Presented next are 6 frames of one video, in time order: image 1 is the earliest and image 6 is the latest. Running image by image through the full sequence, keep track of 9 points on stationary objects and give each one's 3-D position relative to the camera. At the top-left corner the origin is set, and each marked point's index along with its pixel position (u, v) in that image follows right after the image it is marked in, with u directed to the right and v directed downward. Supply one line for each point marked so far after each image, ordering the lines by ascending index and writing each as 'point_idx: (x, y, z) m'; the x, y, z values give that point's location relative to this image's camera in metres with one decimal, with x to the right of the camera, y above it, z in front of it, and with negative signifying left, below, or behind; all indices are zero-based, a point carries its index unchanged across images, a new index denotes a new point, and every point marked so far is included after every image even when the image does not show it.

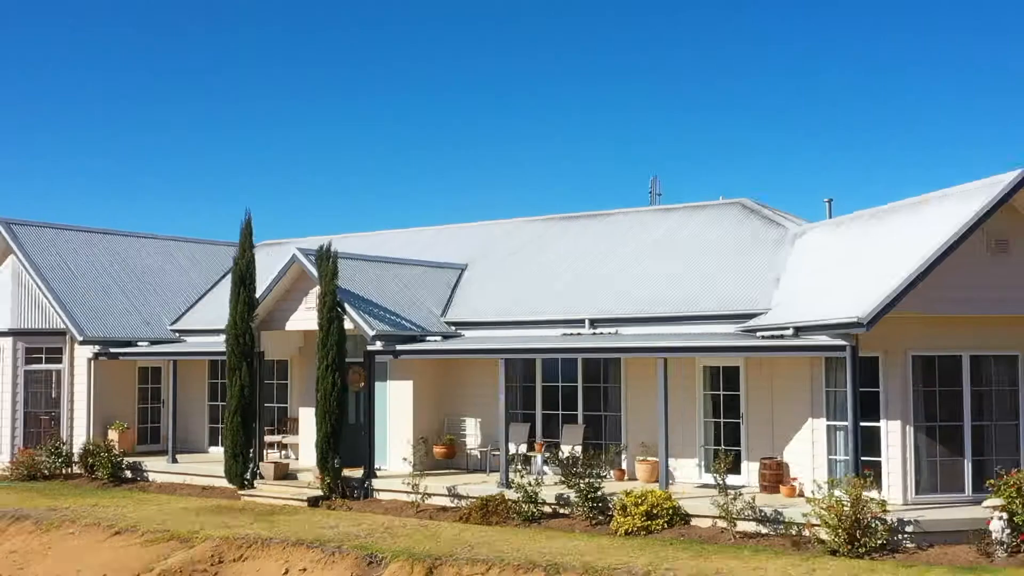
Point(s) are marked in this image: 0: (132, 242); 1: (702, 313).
0: (-5.1, +0.6, +15.7) m
1: (+1.9, -0.2, +10.6) m
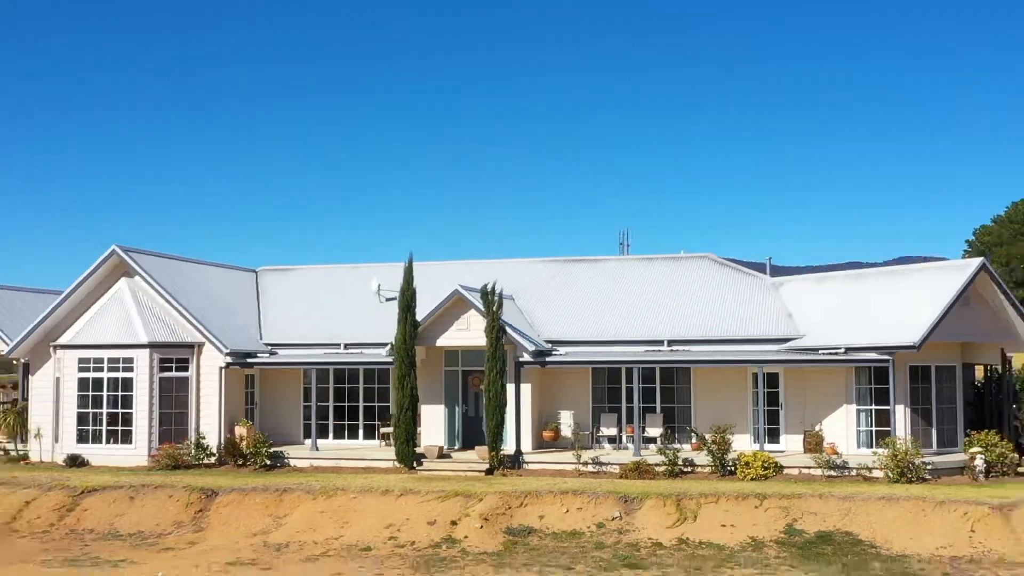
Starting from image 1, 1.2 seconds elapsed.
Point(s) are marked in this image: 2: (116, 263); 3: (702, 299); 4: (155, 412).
0: (-5.0, +0.3, +18.2) m
1: (+3.3, -0.7, +15.8) m
2: (-5.7, +0.4, +16.8) m
3: (+2.9, -0.2, +17.2) m
4: (-4.9, -1.7, +15.8) m
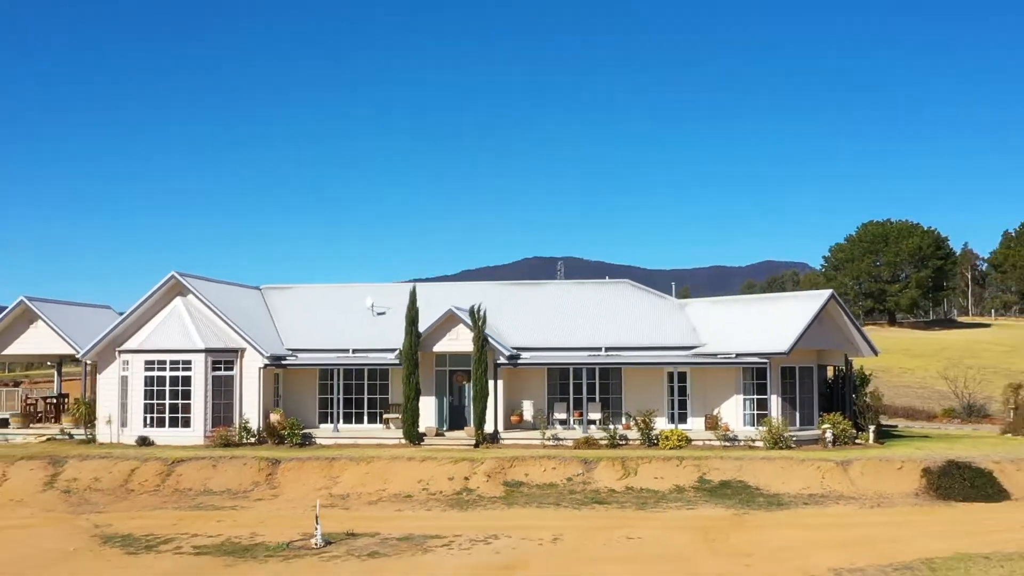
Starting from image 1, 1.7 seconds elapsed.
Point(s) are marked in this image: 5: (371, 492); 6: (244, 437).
0: (-5.7, 0.0, +22.6) m
1: (+2.9, -1.0, +21.1) m
2: (-6.2, +0.1, +21.2) m
3: (+2.3, -0.5, +22.4) m
4: (-5.4, -2.0, +20.2) m
5: (-2.1, -3.0, +16.9) m
6: (-4.7, -2.6, +20.0) m
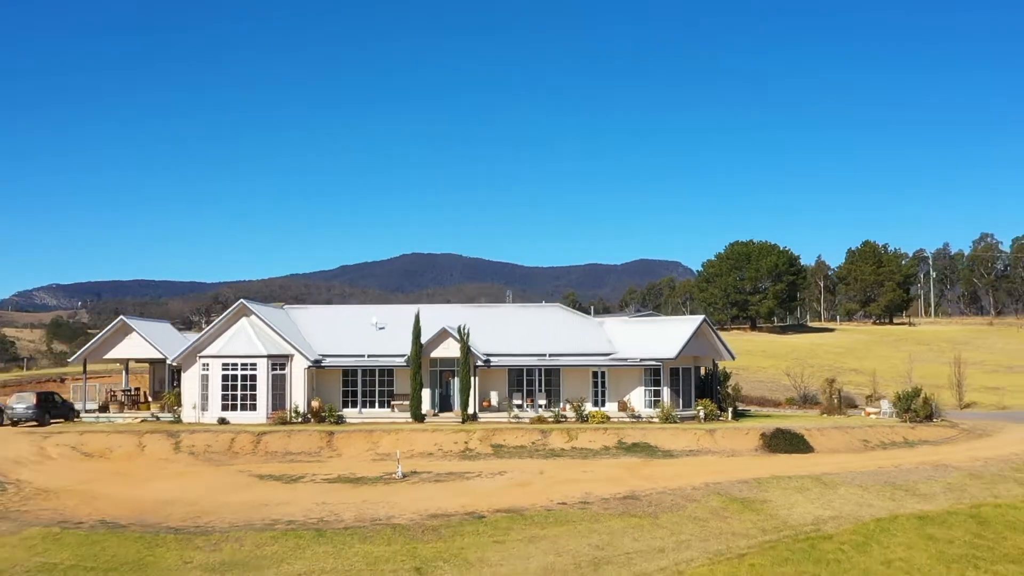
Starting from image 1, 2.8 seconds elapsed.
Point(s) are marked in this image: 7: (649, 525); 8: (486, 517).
0: (-6.6, -0.6, +30.7) m
1: (+2.1, -1.7, +30.1) m
2: (-6.9, -0.5, +29.2) m
3: (+1.4, -1.2, +31.3) m
4: (-6.0, -2.6, +28.3) m
5: (-2.4, -3.6, +25.4) m
6: (-5.3, -3.2, +28.1) m
7: (+2.2, -3.7, +17.9) m
8: (-0.4, -3.6, +17.9) m
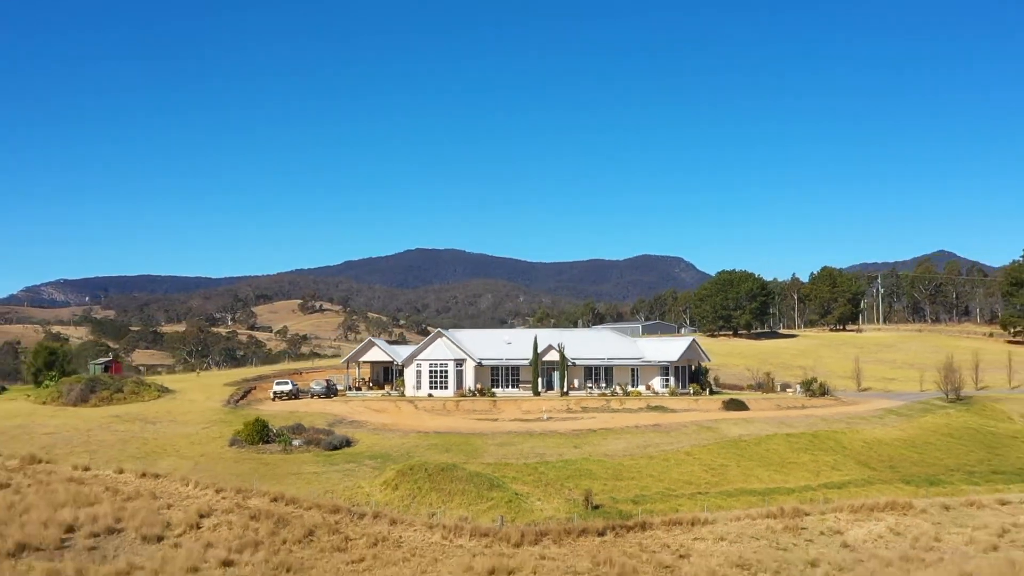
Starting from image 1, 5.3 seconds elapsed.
0: (-3.2, -2.1, +54.0) m
1: (+5.5, -3.2, +53.4) m
2: (-3.5, -2.1, +52.5) m
3: (+4.8, -2.7, +54.7) m
4: (-2.6, -4.1, +51.7) m
5: (+1.0, -5.1, +48.7) m
6: (-1.9, -4.7, +51.5) m
7: (+5.6, -5.3, +41.2) m
8: (+3.0, -5.2, +41.2) m
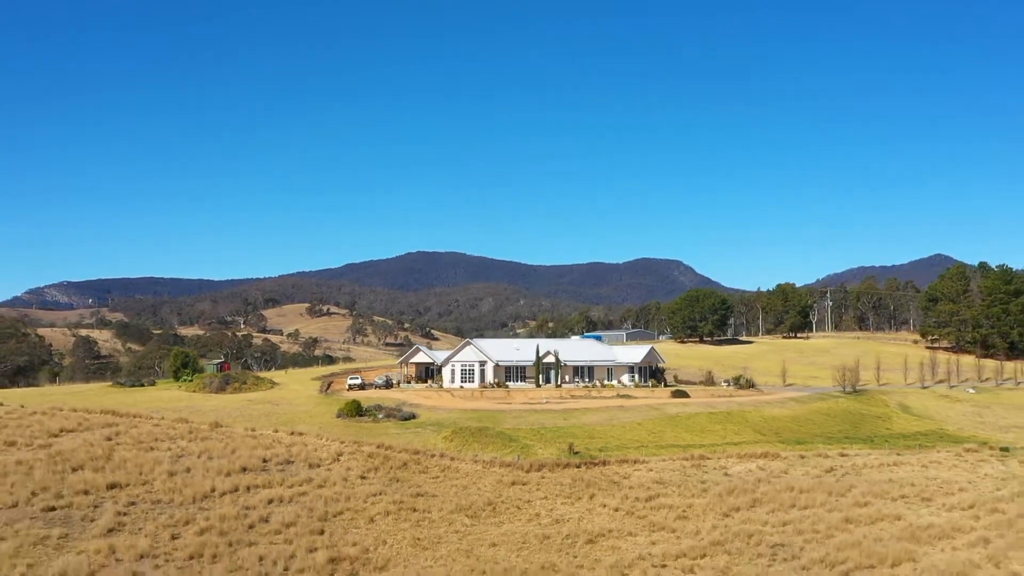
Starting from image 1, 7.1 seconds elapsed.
0: (-2.7, -3.5, +73.8) m
1: (+6.0, -4.6, +73.2) m
2: (-3.0, -3.4, +72.3) m
3: (+5.3, -4.1, +74.4) m
4: (-2.1, -5.5, +71.4) m
5: (+1.5, -6.5, +68.5) m
6: (-1.4, -6.1, +71.3) m
7: (+6.1, -6.7, +61.0) m
8: (+3.6, -6.5, +61.0) m
